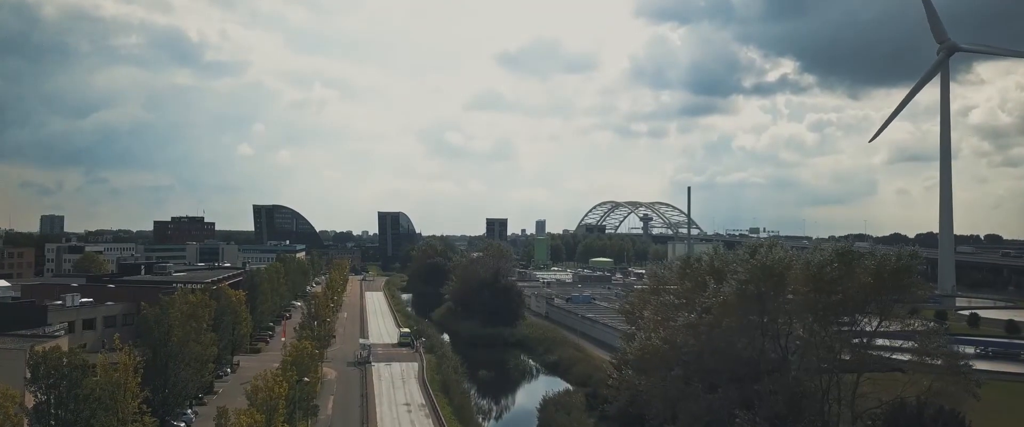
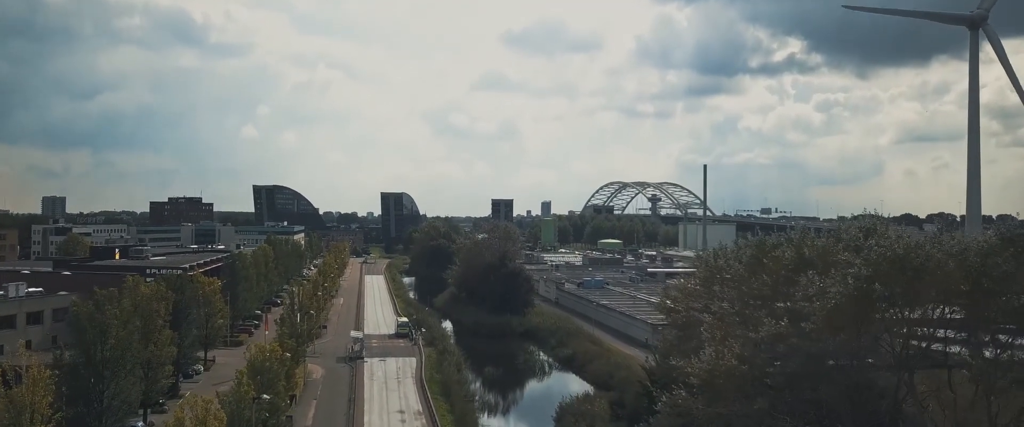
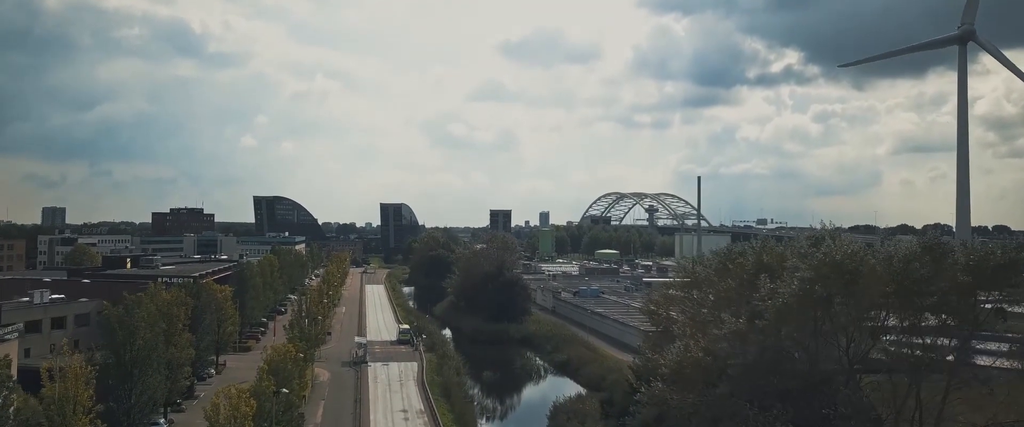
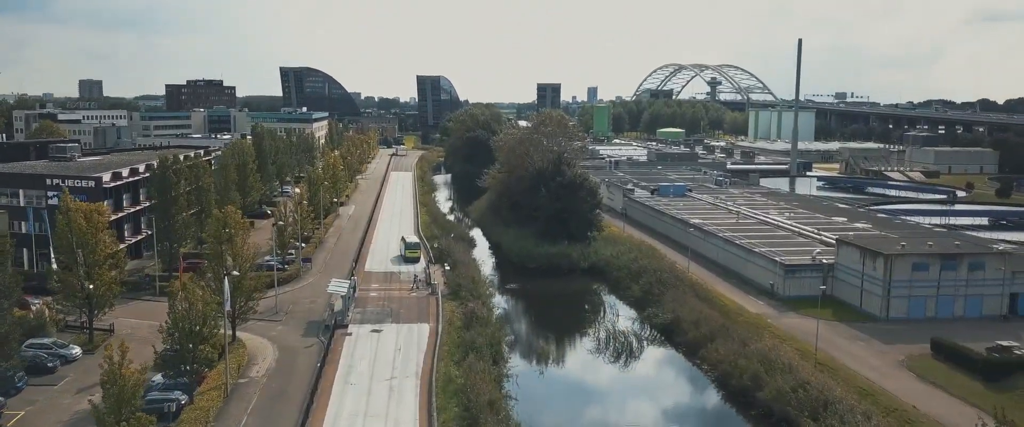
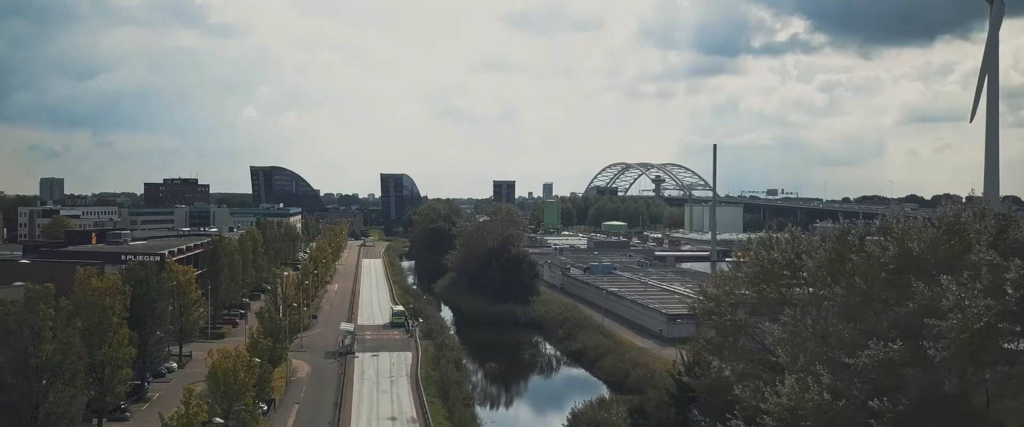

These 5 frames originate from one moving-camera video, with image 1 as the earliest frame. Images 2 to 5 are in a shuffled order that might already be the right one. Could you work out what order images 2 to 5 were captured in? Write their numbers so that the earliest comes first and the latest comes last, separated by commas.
3, 2, 5, 4
